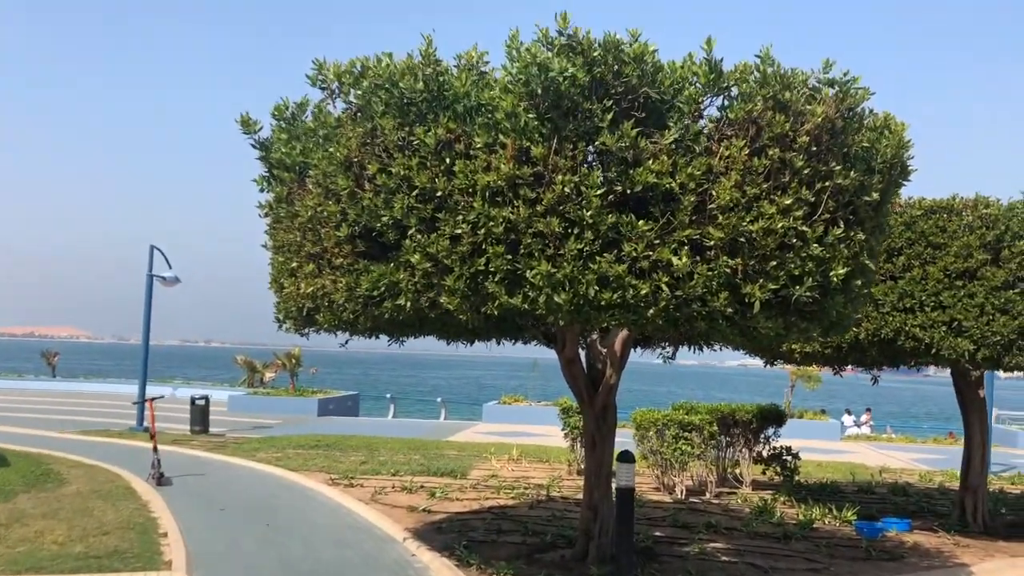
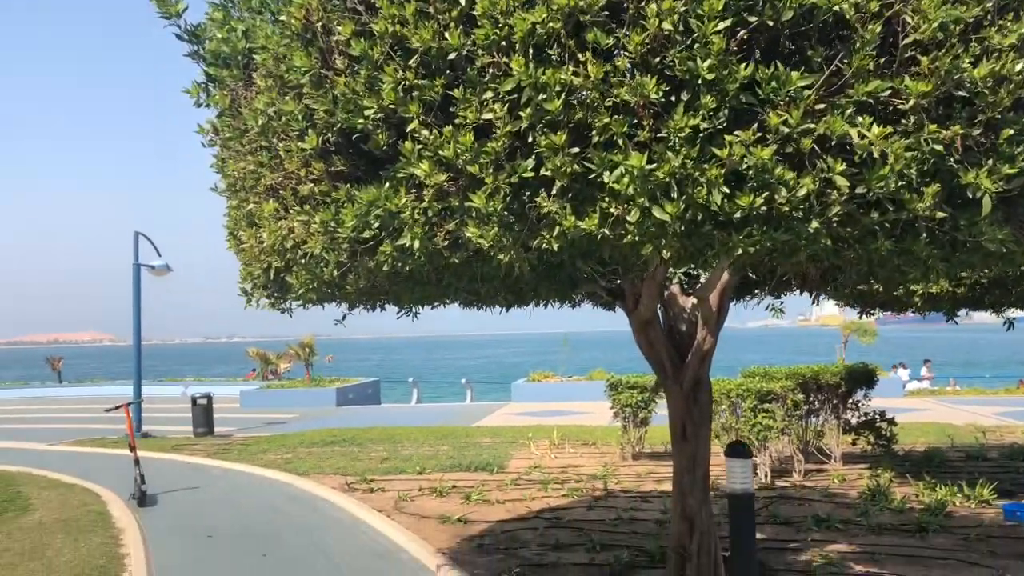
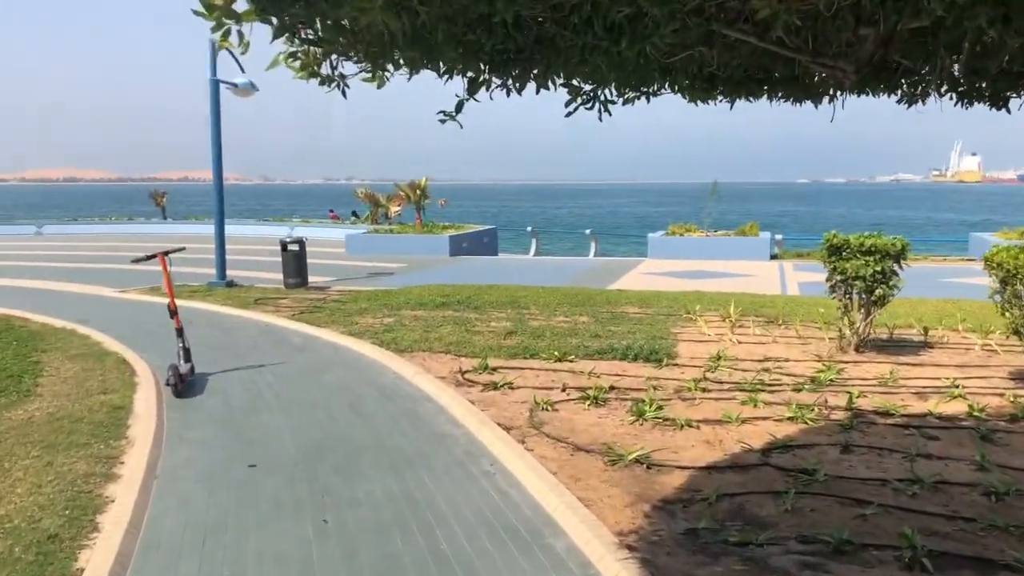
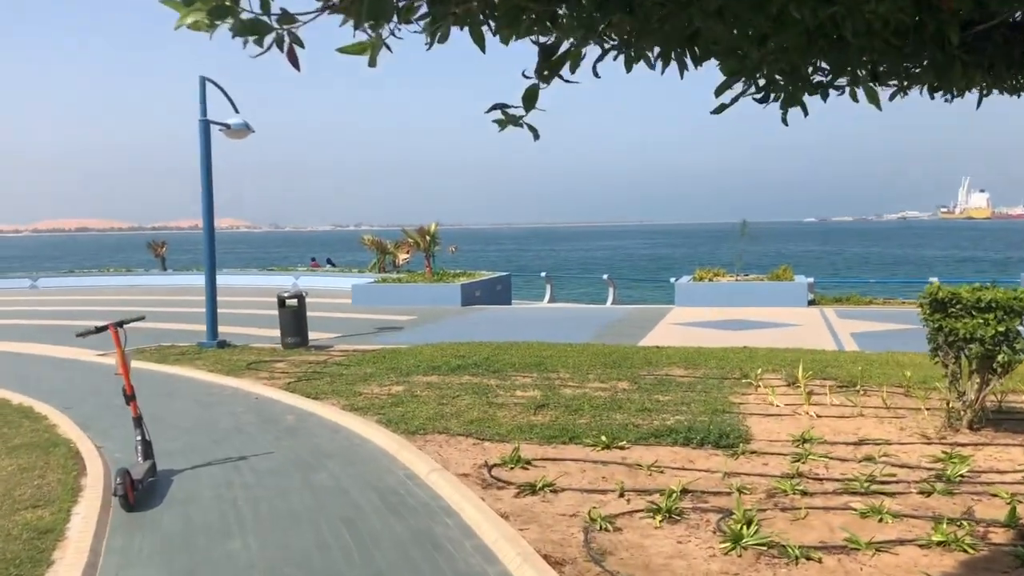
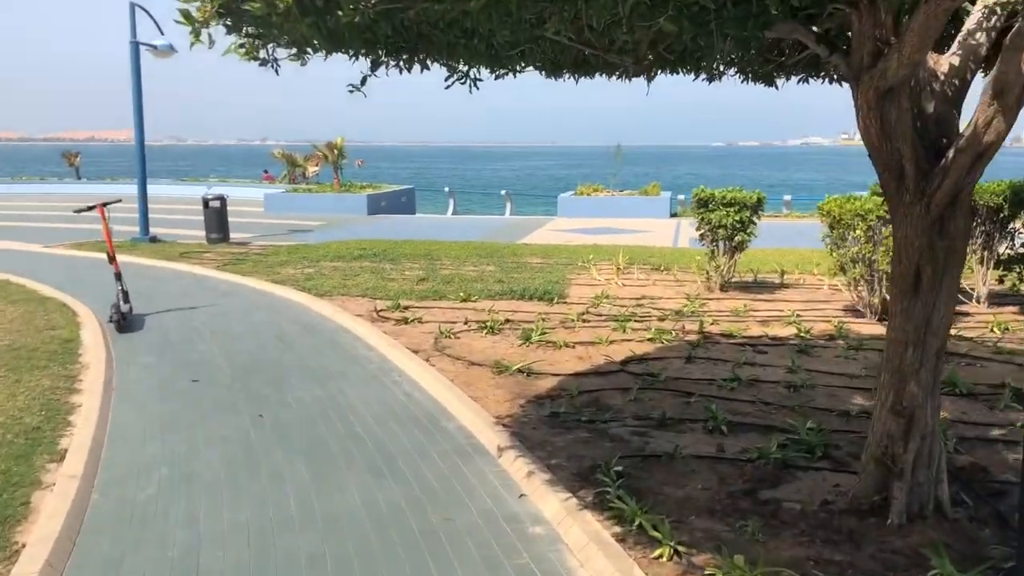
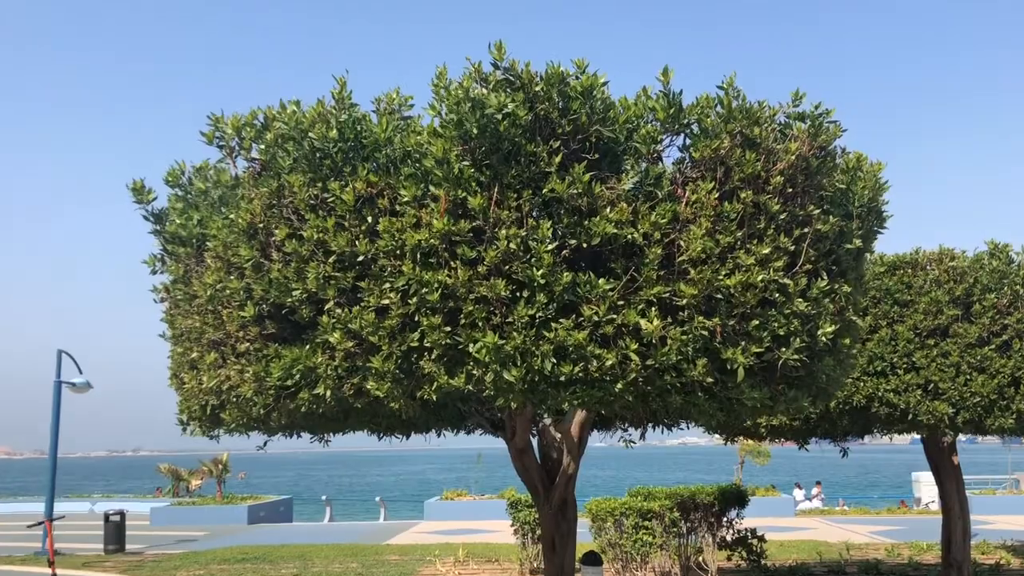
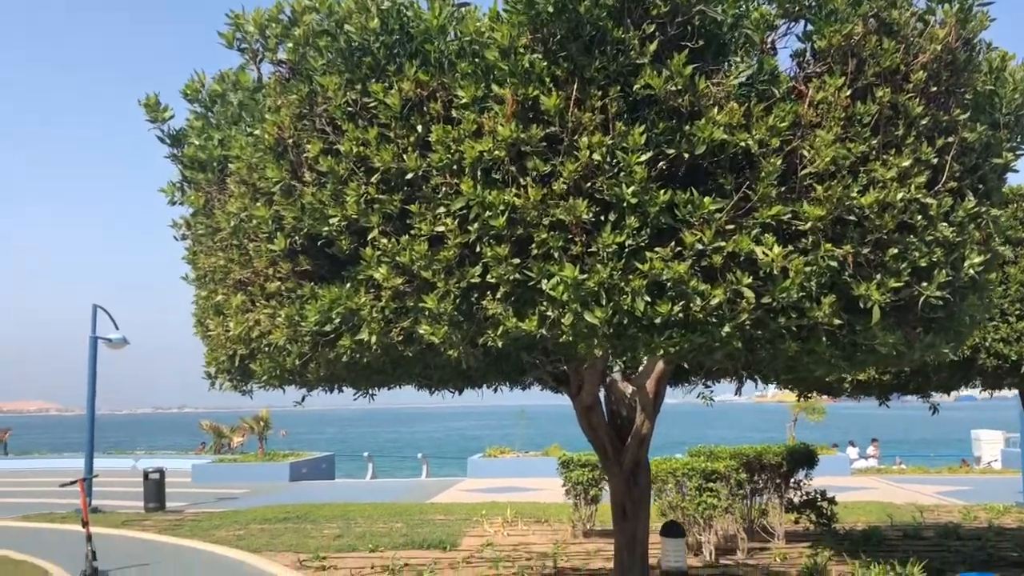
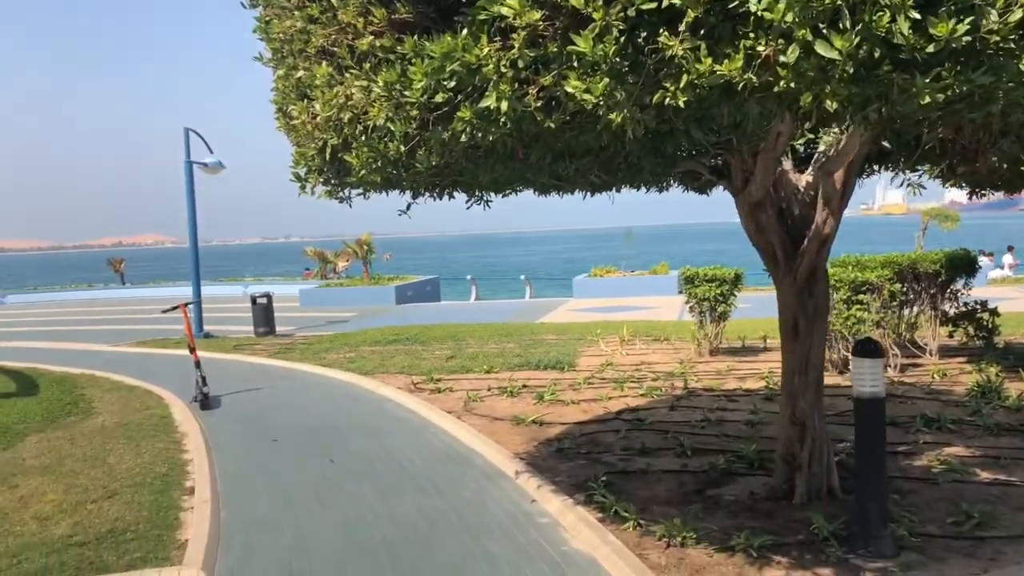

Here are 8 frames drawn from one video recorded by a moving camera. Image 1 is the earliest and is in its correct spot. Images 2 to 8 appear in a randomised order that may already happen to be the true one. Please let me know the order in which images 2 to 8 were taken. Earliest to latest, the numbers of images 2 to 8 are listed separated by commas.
6, 7, 2, 8, 5, 3, 4
